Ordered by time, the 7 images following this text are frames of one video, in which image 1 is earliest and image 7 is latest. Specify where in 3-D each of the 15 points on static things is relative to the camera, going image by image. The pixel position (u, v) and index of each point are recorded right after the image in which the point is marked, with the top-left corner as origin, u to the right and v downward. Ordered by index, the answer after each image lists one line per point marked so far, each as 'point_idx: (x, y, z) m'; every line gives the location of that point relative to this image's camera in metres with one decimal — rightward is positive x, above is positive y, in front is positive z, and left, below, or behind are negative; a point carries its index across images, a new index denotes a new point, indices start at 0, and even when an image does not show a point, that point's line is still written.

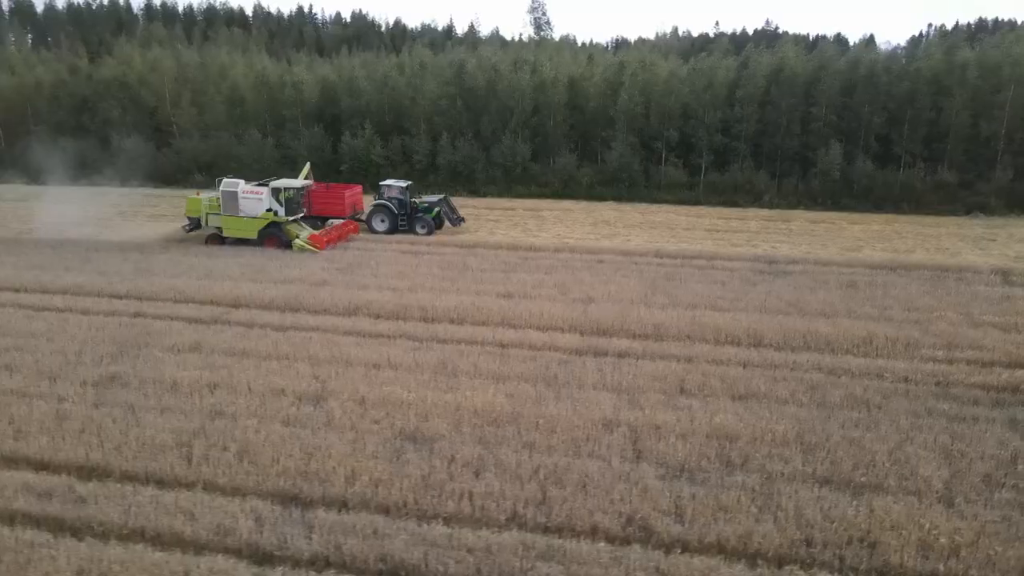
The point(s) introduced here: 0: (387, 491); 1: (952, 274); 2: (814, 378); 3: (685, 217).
0: (-1.0, -1.7, +6.6) m
1: (+7.4, +0.2, +13.3) m
2: (+3.4, -1.0, +8.9) m
3: (+4.2, +1.7, +19.0) m
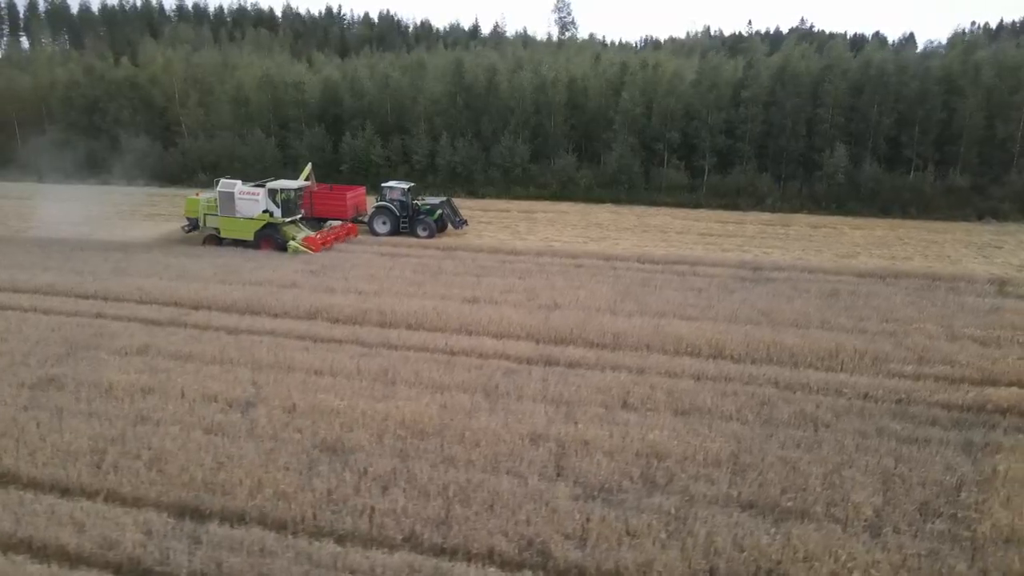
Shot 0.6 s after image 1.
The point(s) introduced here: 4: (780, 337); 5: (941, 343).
0: (-1.8, -1.8, +6.4) m
1: (+7.0, +0.1, +12.7) m
2: (+2.7, -1.1, +8.5) m
3: (+4.0, +1.6, +18.6) m
4: (+3.4, -0.6, +10.1) m
5: (+5.4, -0.7, +9.9) m
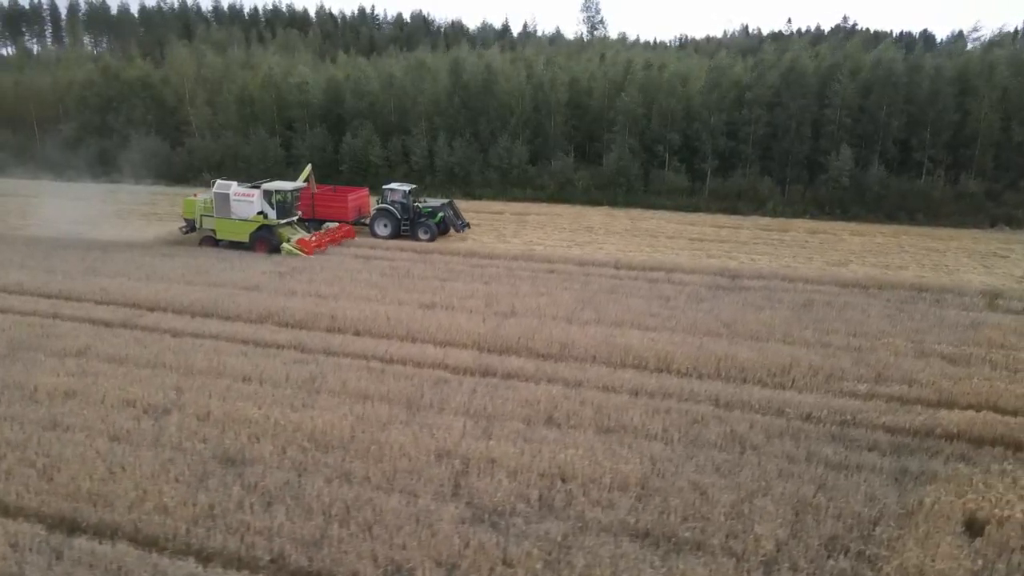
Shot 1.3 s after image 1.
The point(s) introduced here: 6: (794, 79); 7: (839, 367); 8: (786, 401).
0: (-2.7, -1.8, +6.2) m
1: (+6.4, -0.1, +12.1) m
2: (+1.9, -1.3, +8.0) m
3: (+3.7, +1.5, +18.0) m
4: (+2.7, -0.8, +9.6) m
5: (+4.6, -0.8, +9.3) m
6: (+7.1, +5.2, +19.8) m
7: (+3.8, -0.9, +9.1) m
8: (+2.9, -1.2, +8.3) m
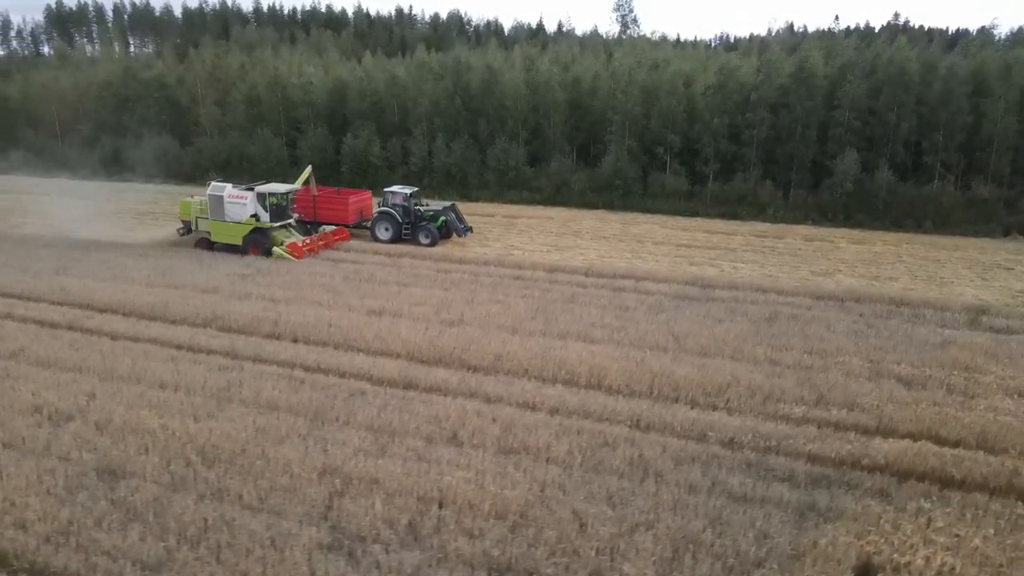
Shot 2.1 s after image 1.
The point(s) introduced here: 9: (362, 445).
0: (-3.8, -1.9, +6.0) m
1: (+5.7, -0.3, +11.4) m
2: (+1.0, -1.4, +7.6) m
3: (+3.4, +1.3, +17.5) m
4: (+1.9, -0.9, +9.1) m
5: (+3.8, -1.0, +8.7) m
6: (+7.0, +5.0, +19.0) m
7: (+2.9, -1.1, +8.6) m
8: (+2.0, -1.3, +7.8) m
9: (-1.4, -1.5, +7.4) m
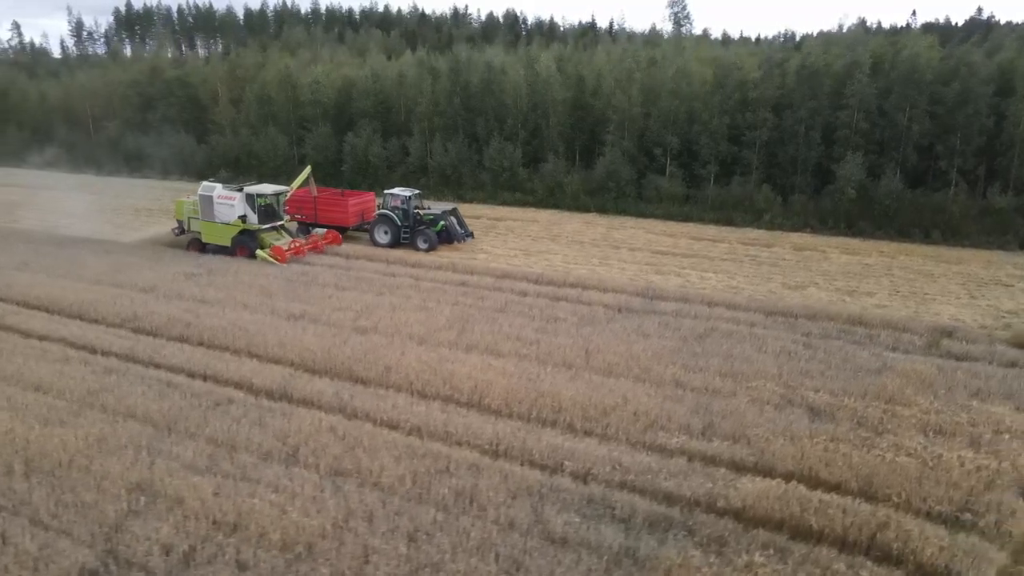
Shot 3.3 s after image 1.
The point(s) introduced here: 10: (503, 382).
0: (-5.3, -1.9, +5.9) m
1: (+4.6, -0.5, +10.4) m
2: (-0.4, -1.5, +7.0) m
3: (+2.9, +1.1, +16.6) m
4: (+0.6, -1.1, +8.5) m
5: (+2.5, -1.2, +7.9) m
6: (+6.7, +4.8, +17.9) m
7: (+1.6, -1.2, +7.8) m
8: (+0.6, -1.5, +7.2) m
9: (-2.8, -1.5, +7.0) m
10: (-0.1, -1.0, +8.6) m
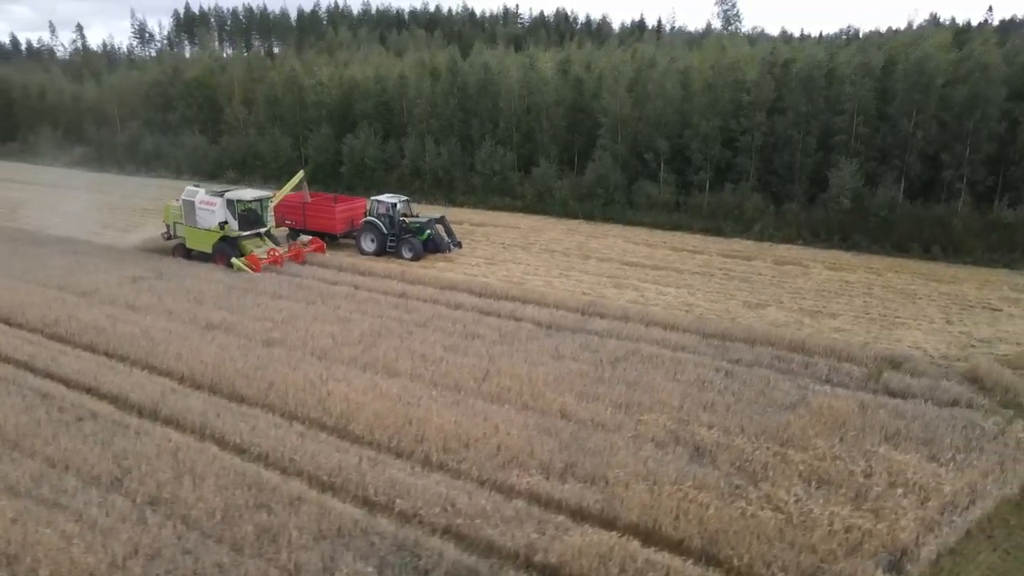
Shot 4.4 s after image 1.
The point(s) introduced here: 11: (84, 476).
0: (-6.8, -2.0, +5.8) m
1: (+3.5, -0.8, +9.5) m
2: (-1.8, -1.7, +6.6) m
3: (+2.3, +0.9, +15.9) m
4: (-0.7, -1.2, +7.9) m
5: (+1.1, -1.5, +7.2) m
6: (+6.3, +4.4, +16.8) m
7: (+0.2, -1.5, +7.2) m
8: (-0.8, -1.7, +6.6) m
9: (-4.2, -1.6, +6.8) m
10: (-1.4, -1.2, +8.1) m
11: (-3.7, -1.6, +6.8) m
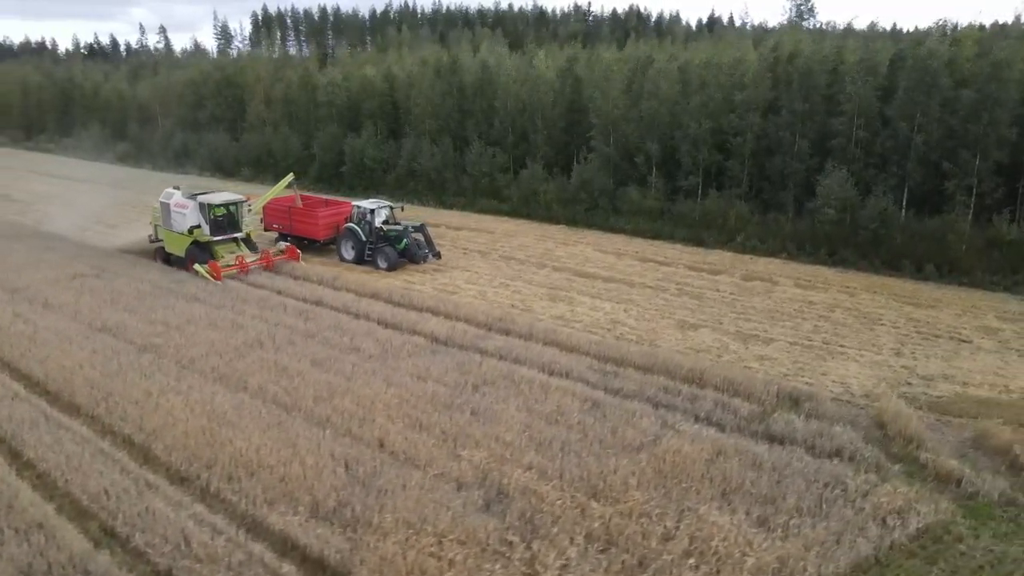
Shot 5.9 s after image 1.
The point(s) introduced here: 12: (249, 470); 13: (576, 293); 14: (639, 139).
0: (-8.7, -1.9, +6.0) m
1: (+2.0, -1.1, +8.5) m
2: (-3.7, -1.8, +6.2) m
3: (+1.6, +0.6, +14.9) m
4: (-2.4, -1.4, +7.4) m
5: (-0.7, -1.6, +6.5) m
6: (+5.7, +4.1, +15.4) m
7: (-1.6, -1.6, +6.6) m
8: (-2.7, -1.8, +6.1) m
9: (-6.1, -1.7, +6.6) m
10: (-3.0, -1.3, +7.6) m
11: (-5.5, -1.7, +6.6) m
12: (-2.2, -1.6, +6.8) m
13: (+1.0, -0.1, +12.4) m
14: (+2.8, +3.3, +17.4) m
